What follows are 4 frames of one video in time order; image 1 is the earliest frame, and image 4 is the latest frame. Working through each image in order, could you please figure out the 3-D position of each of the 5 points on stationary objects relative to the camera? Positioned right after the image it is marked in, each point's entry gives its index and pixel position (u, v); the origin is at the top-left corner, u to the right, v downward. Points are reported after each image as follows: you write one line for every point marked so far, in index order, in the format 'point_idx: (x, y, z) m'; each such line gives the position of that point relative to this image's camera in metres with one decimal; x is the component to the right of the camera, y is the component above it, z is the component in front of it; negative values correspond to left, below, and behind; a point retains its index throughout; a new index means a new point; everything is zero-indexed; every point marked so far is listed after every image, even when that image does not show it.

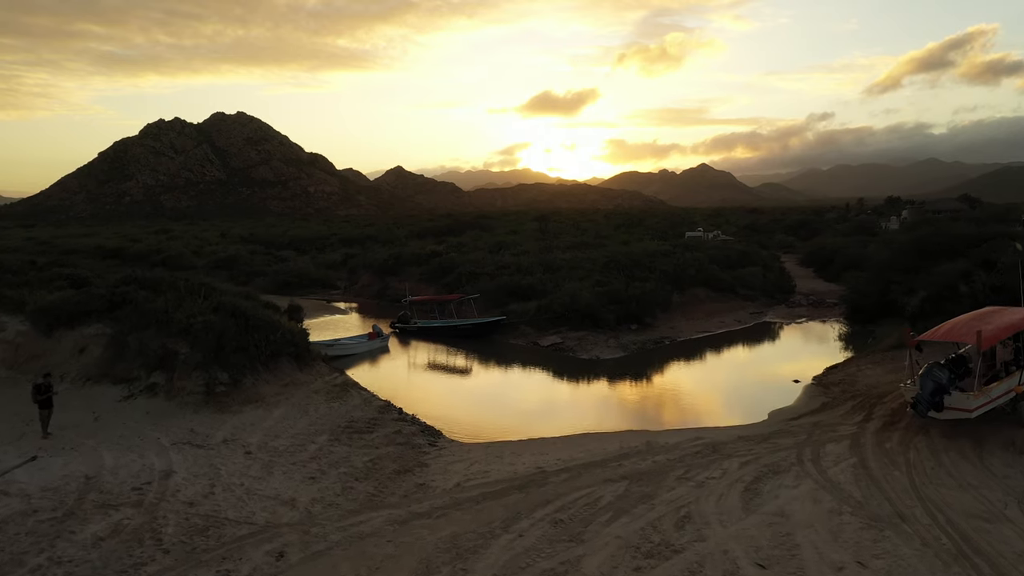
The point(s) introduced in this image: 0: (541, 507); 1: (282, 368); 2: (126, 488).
0: (+0.4, -3.4, +9.4) m
1: (-5.9, -2.1, +15.8) m
2: (-6.0, -3.1, +9.5) m
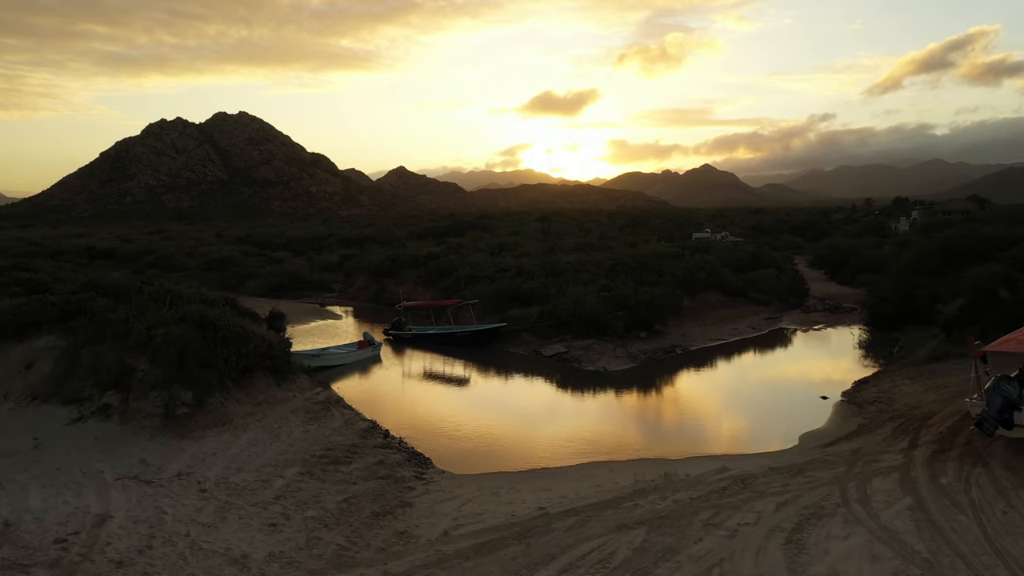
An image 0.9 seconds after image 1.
0: (+0.4, -3.5, +7.8) m
1: (-5.9, -2.2, +14.2) m
2: (-6.0, -3.3, +8.0) m
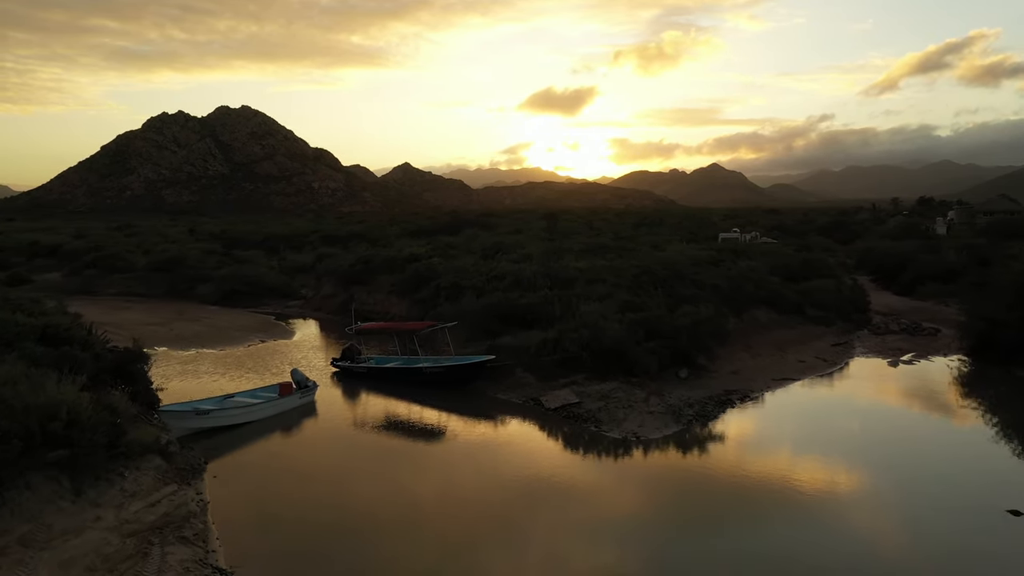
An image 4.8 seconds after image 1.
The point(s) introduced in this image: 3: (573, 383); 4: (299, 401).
0: (-0.1, -4.1, +1.3) m
1: (-6.3, -2.7, +7.7) m
2: (-6.5, -3.8, +1.5) m
3: (+1.7, -2.5, +16.7) m
4: (-5.4, -2.8, +15.7) m
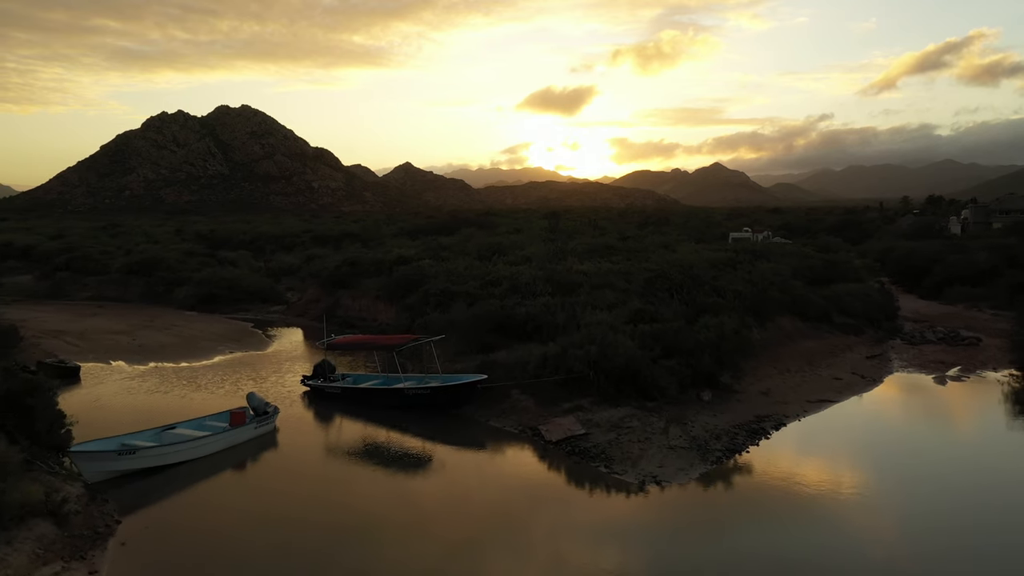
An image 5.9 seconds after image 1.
0: (-0.2, -4.3, -1.1) m
1: (-6.4, -2.9, +5.4) m
2: (-6.6, -4.0, -0.9) m
3: (+1.5, -2.7, +14.3) m
4: (-5.5, -3.0, +13.4) m
